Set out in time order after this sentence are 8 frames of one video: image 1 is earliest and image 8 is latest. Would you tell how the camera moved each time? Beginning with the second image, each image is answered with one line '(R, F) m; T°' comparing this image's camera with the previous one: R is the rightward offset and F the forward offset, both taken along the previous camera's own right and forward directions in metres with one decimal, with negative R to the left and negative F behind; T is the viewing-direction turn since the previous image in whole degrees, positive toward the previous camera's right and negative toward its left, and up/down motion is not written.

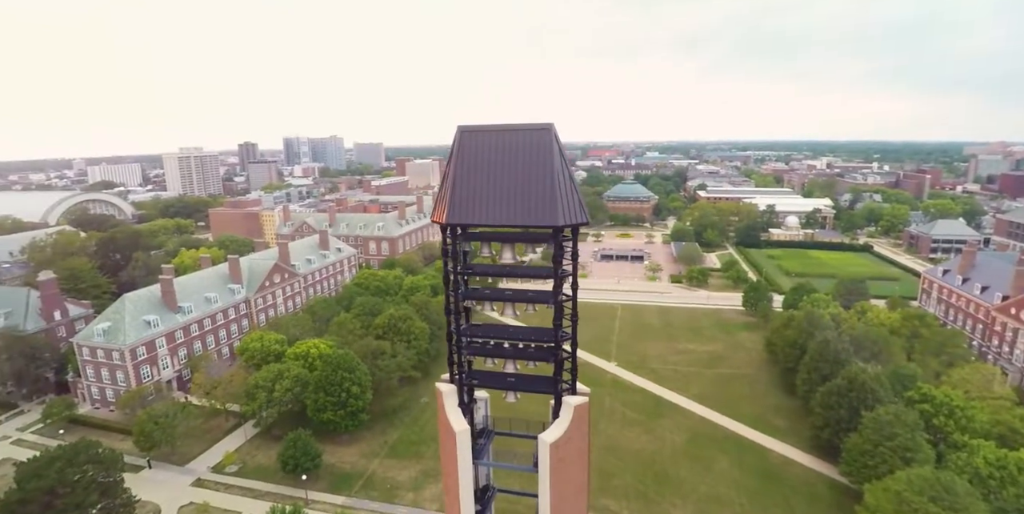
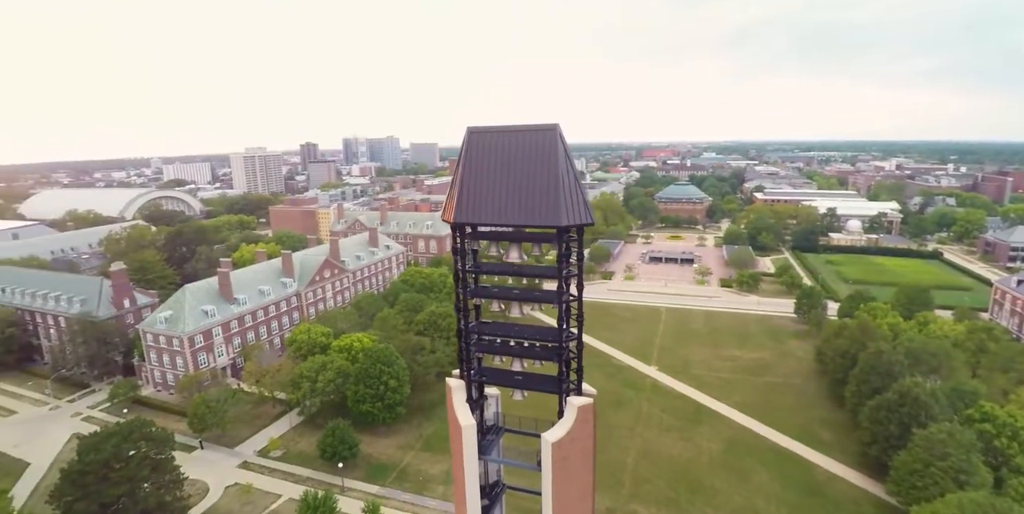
(+0.8, 0.0) m; -5°
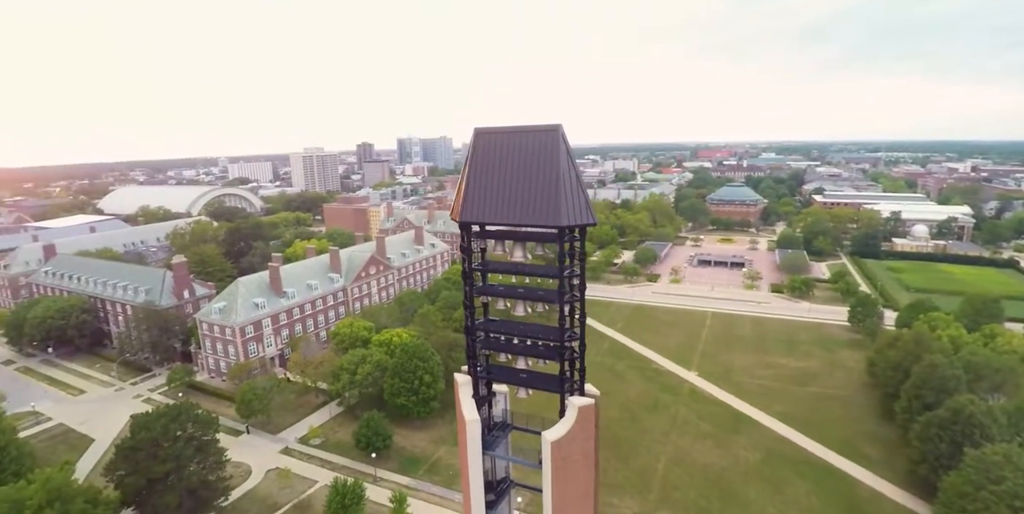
(+0.8, 0.0) m; -5°
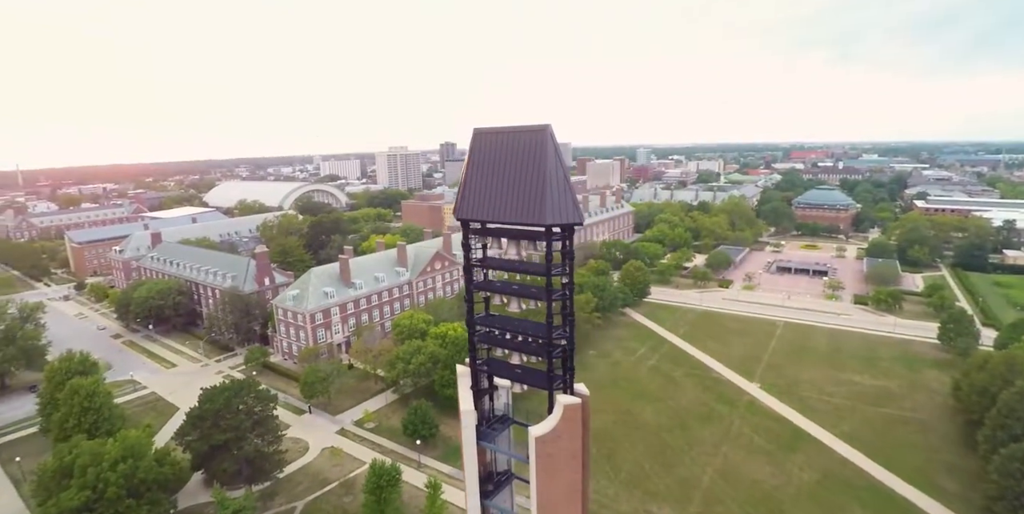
(+1.6, -0.1) m; -8°
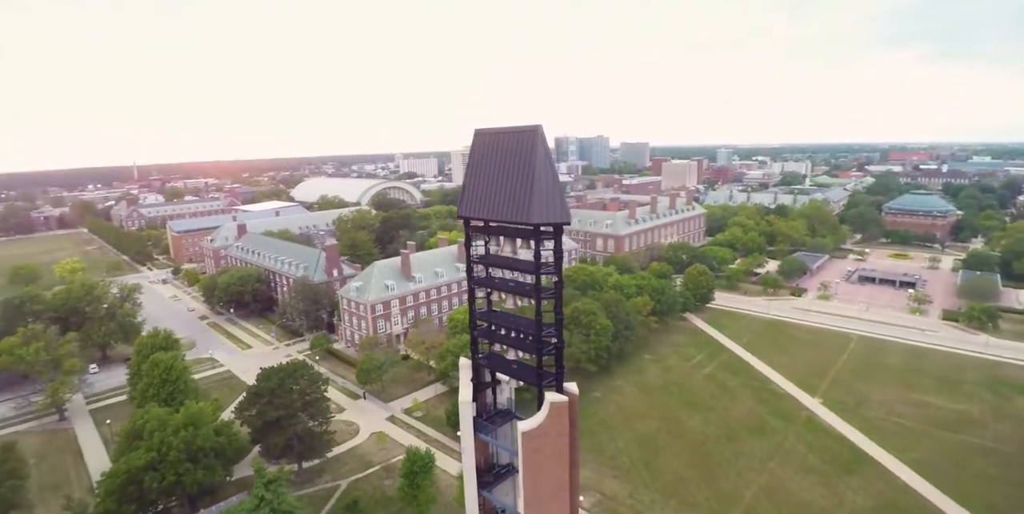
(+1.5, -0.2) m; -8°
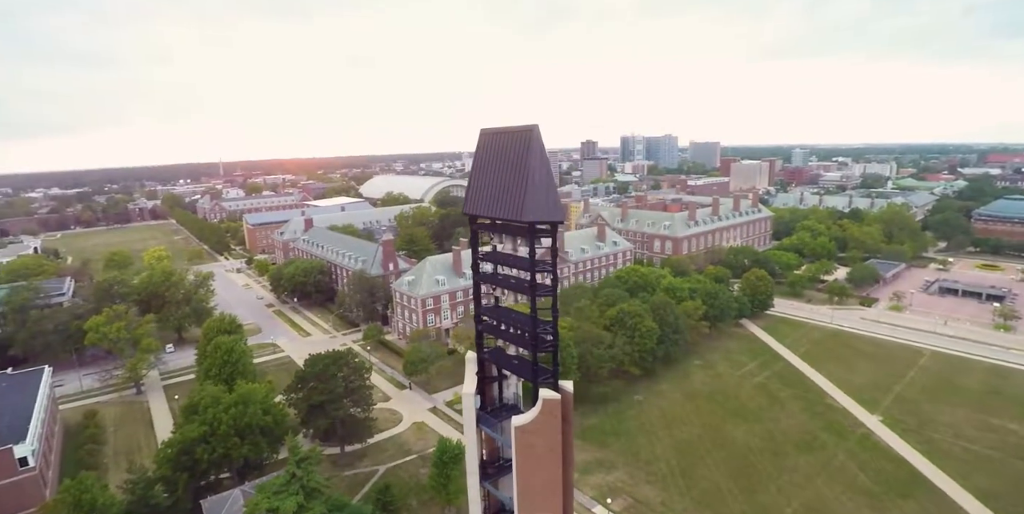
(+1.3, -0.2) m; -7°
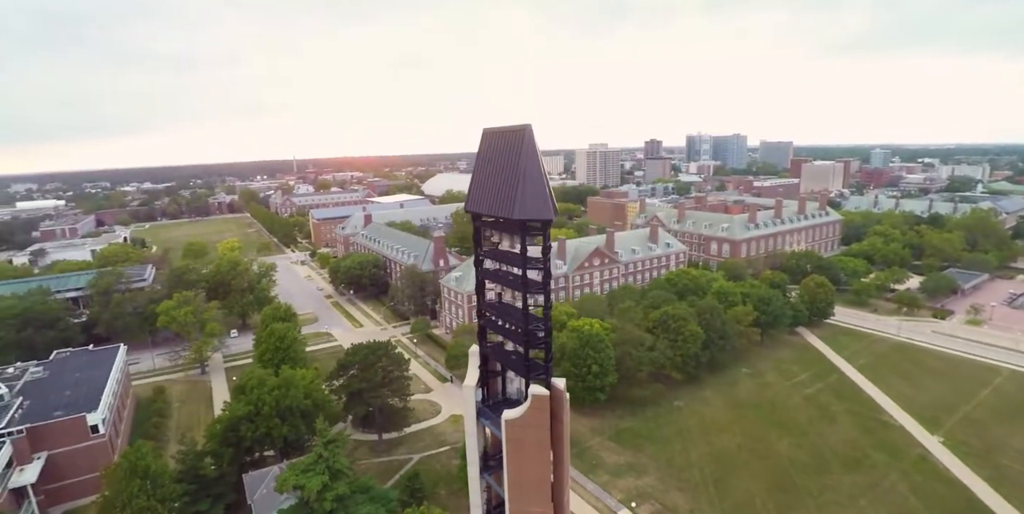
(+1.3, -0.3) m; -6°
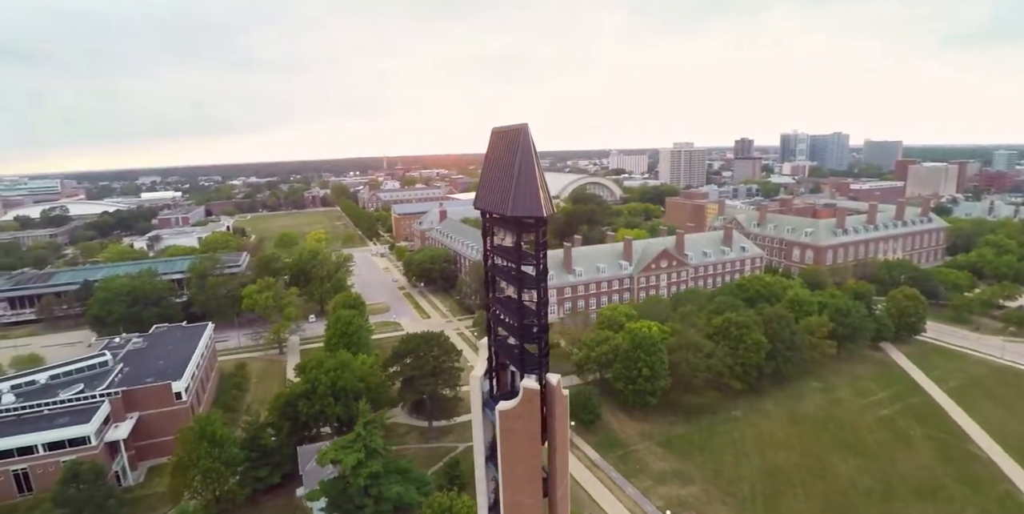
(+1.8, -0.5) m; -9°
